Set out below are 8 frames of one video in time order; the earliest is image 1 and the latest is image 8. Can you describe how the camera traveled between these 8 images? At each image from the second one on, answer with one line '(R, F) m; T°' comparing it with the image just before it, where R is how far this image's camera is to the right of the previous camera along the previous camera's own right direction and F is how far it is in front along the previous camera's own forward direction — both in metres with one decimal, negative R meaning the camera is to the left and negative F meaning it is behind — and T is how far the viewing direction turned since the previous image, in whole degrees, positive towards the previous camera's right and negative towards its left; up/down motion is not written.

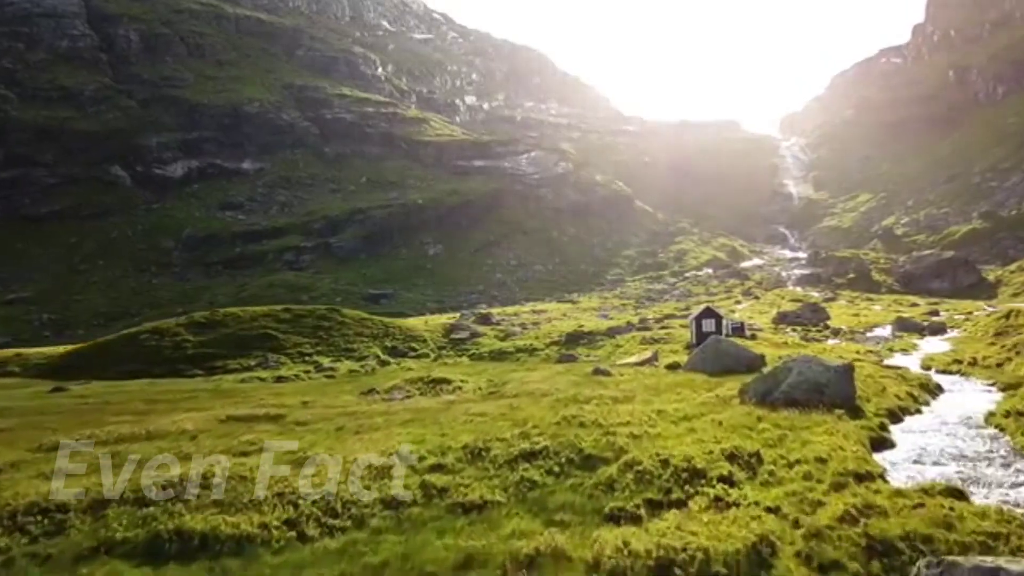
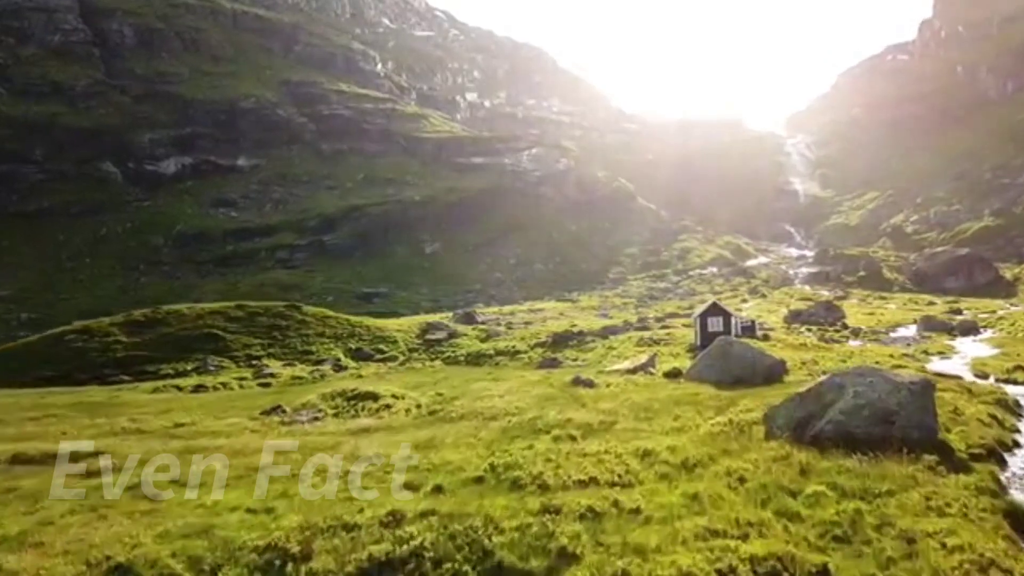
(+1.4, +6.2) m; 0°
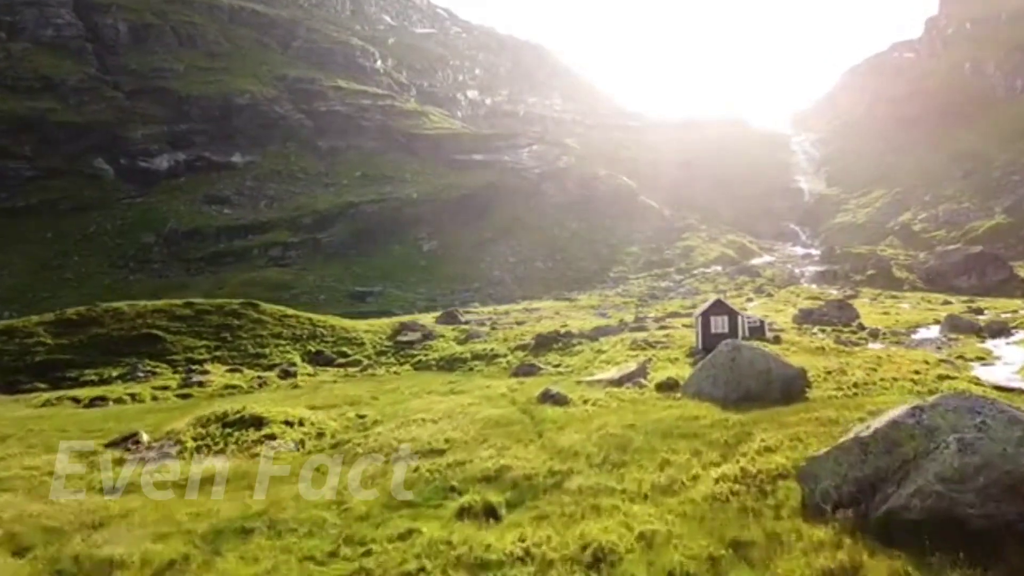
(+1.3, +5.2) m; 0°
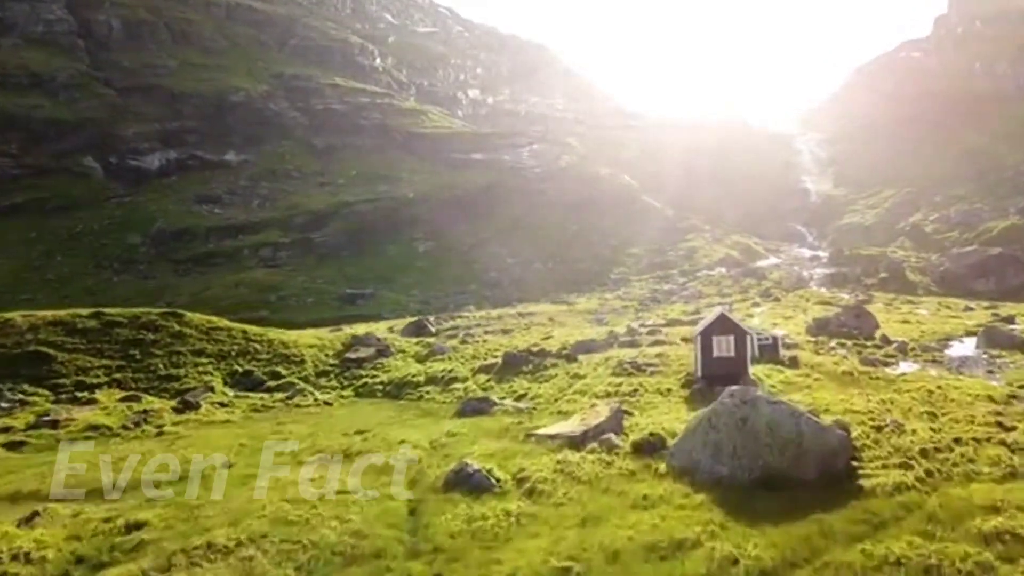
(+1.8, +6.9) m; 0°
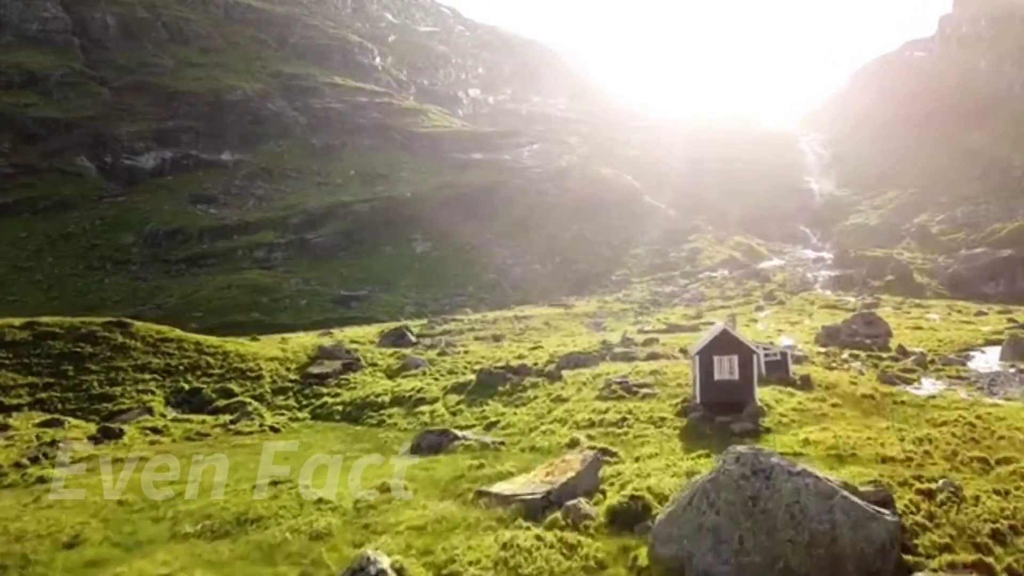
(+1.0, +3.8) m; 0°
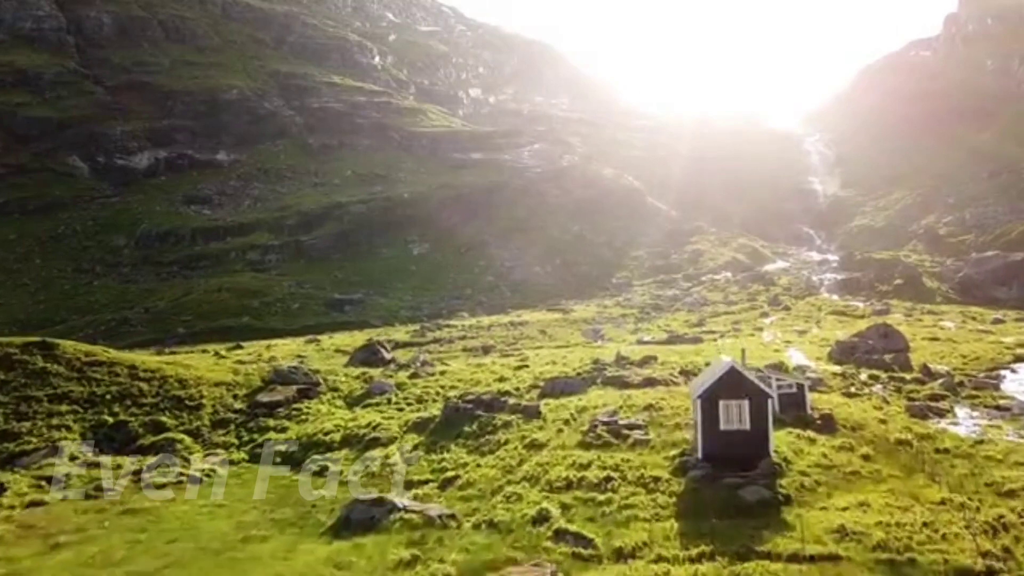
(+1.1, +4.4) m; 0°
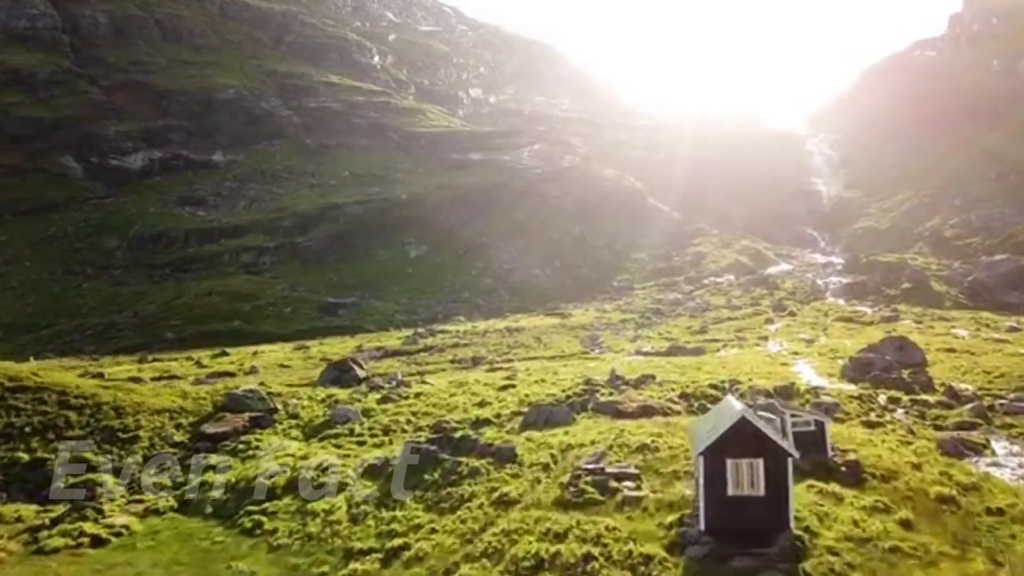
(+0.9, +3.7) m; 0°
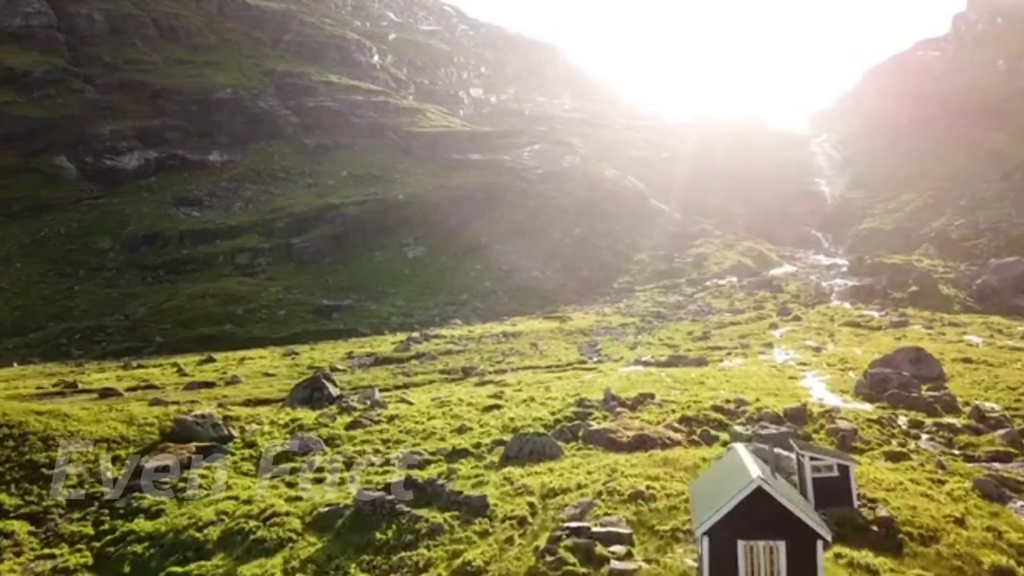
(+0.7, +3.3) m; 0°
